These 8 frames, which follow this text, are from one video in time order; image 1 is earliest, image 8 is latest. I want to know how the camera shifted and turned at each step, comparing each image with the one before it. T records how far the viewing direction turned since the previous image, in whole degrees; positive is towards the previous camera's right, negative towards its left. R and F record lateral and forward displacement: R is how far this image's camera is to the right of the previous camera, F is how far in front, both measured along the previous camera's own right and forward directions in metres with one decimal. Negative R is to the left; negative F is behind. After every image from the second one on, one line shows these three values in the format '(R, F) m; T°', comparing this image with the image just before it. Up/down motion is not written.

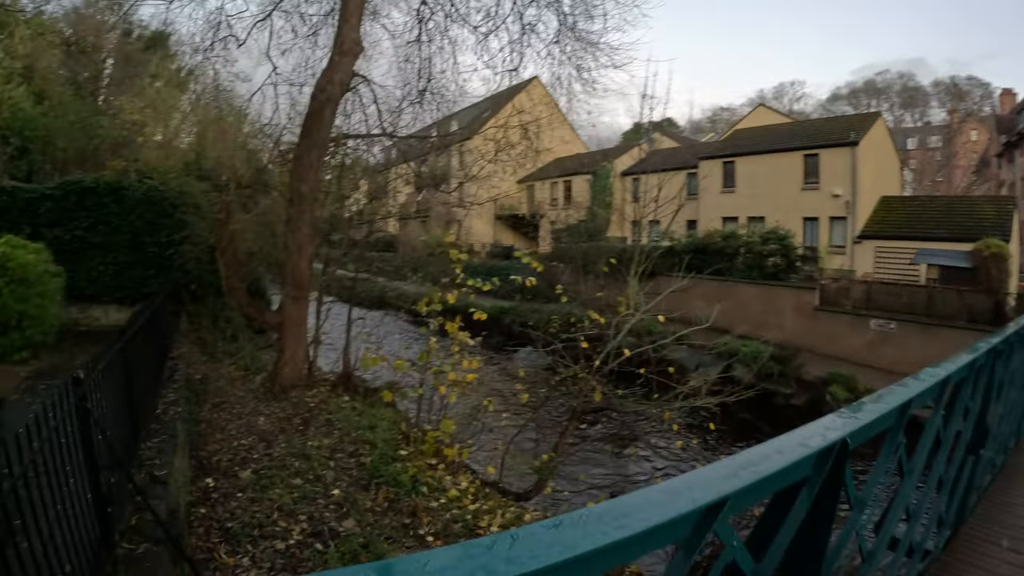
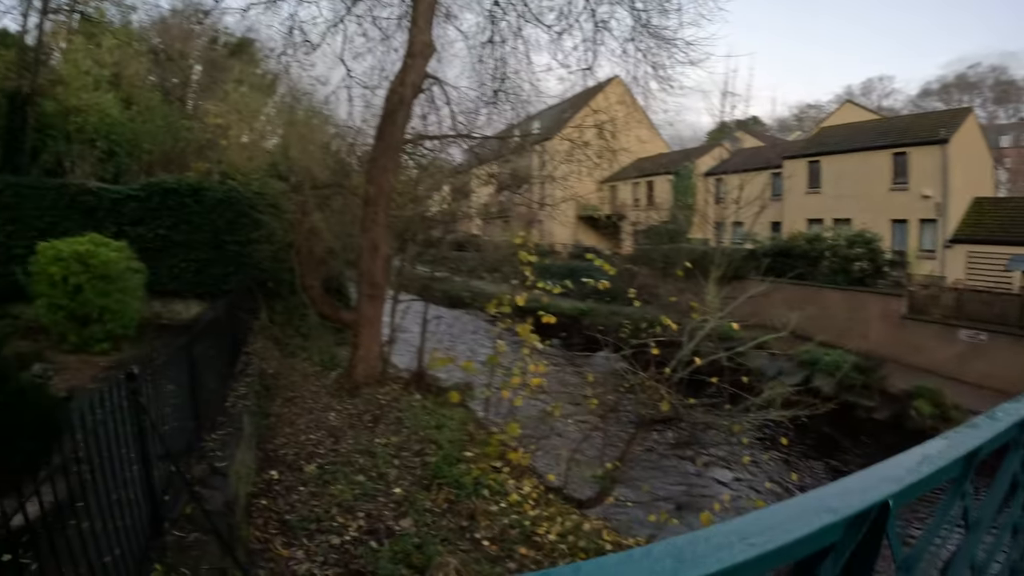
(+0.2, +0.2) m; -7°
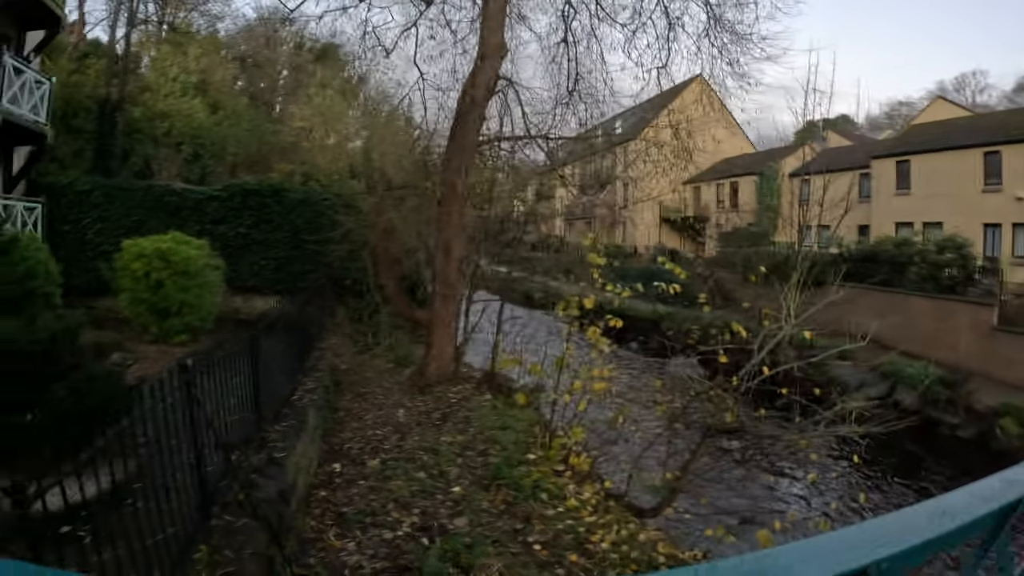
(+0.2, +0.1) m; -7°
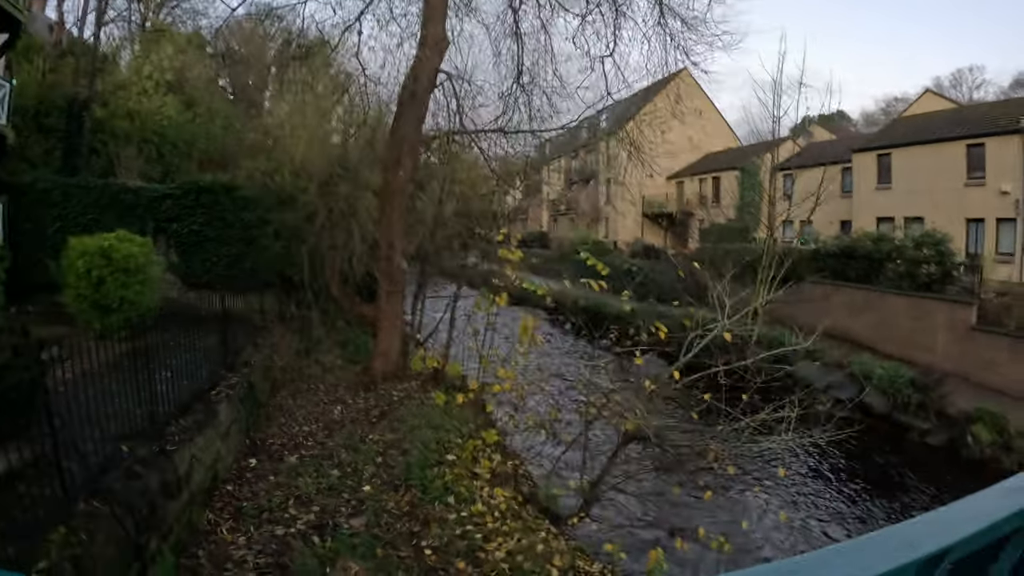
(+1.4, +0.2) m; -3°
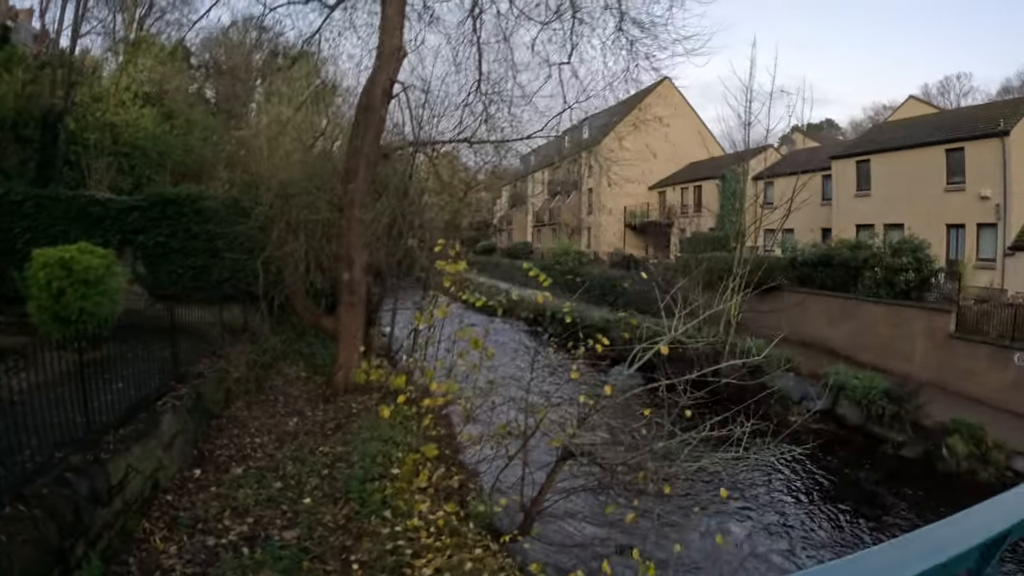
(+0.8, +0.1) m; -1°
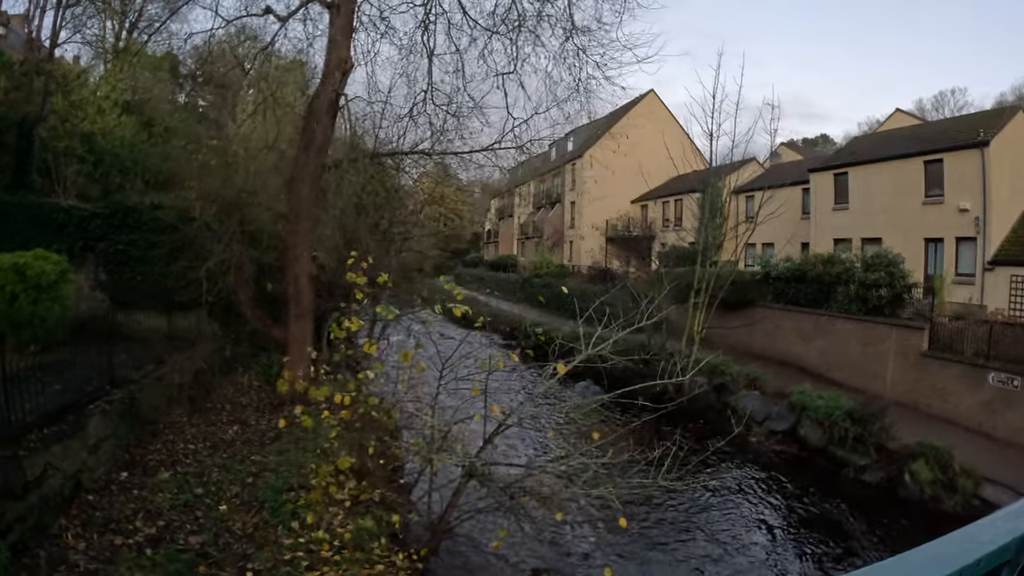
(+1.2, +0.2) m; -2°
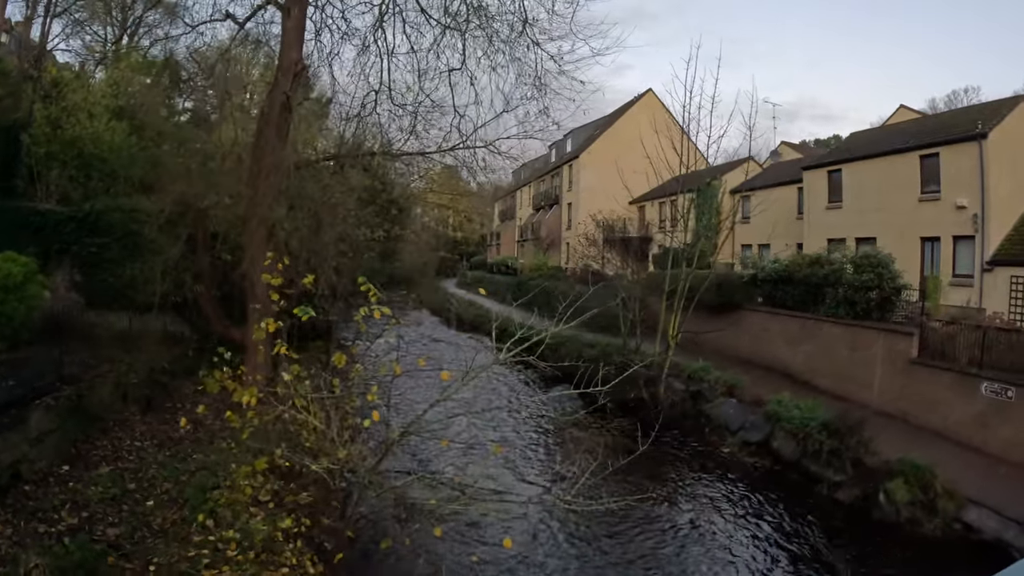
(+1.3, +0.3) m; -4°
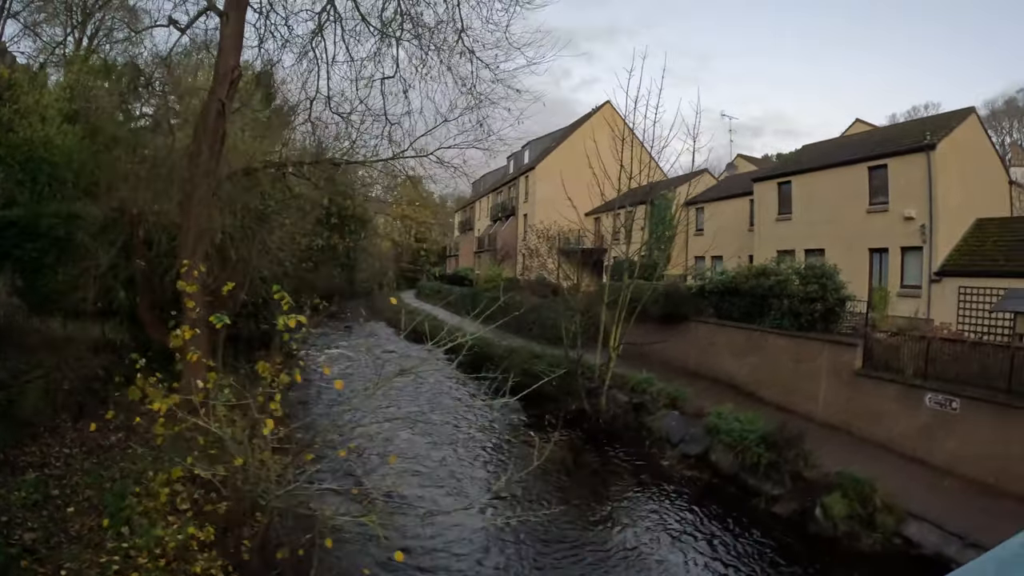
(+0.8, +0.1) m; 0°
